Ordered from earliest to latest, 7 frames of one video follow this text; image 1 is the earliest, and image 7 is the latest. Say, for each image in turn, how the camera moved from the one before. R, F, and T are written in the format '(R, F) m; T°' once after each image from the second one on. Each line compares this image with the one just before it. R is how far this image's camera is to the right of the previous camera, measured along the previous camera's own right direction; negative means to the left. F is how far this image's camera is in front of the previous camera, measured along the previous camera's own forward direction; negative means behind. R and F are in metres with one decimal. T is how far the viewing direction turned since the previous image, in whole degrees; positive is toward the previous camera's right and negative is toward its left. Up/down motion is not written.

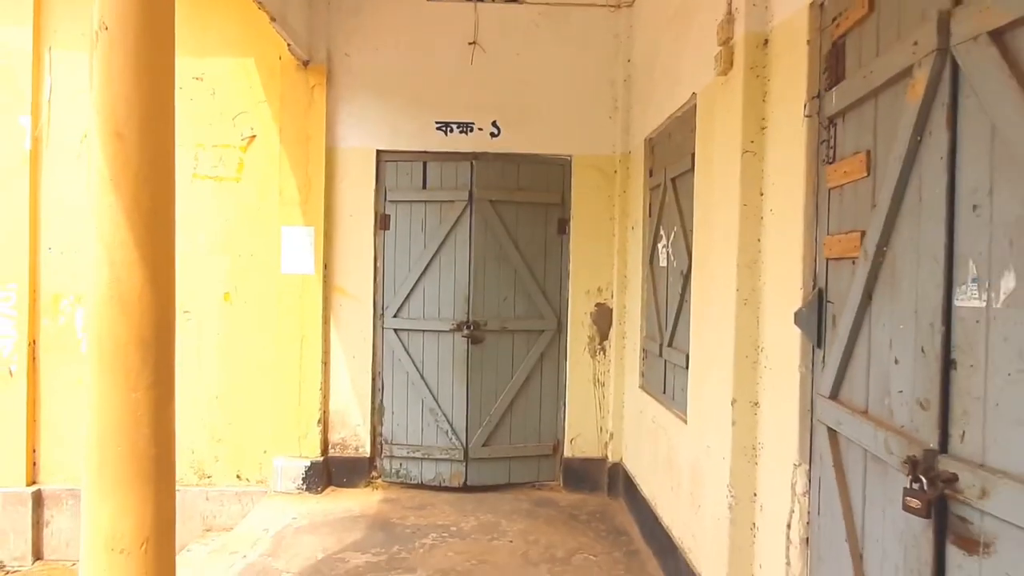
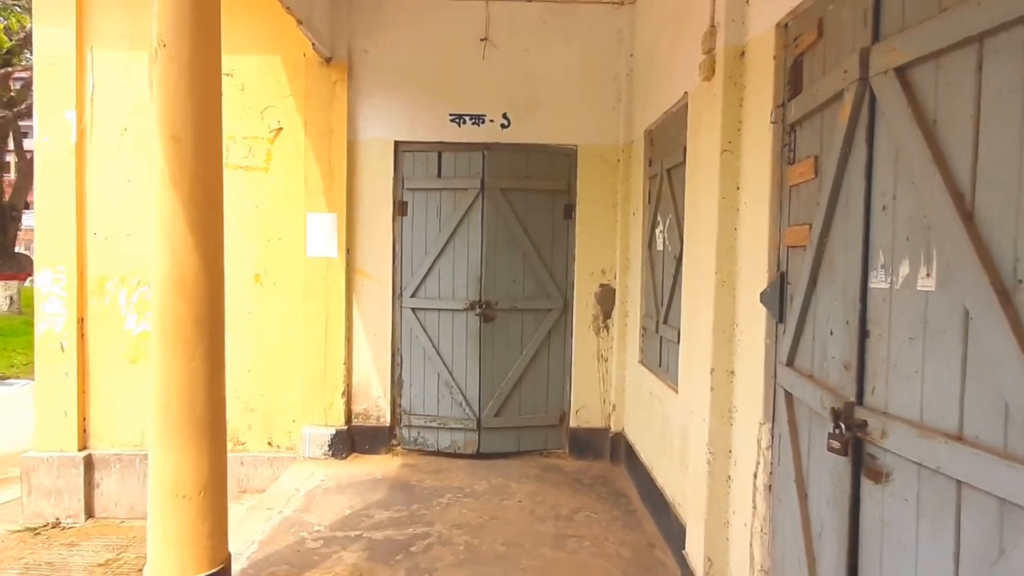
(0.0, -0.3) m; -1°
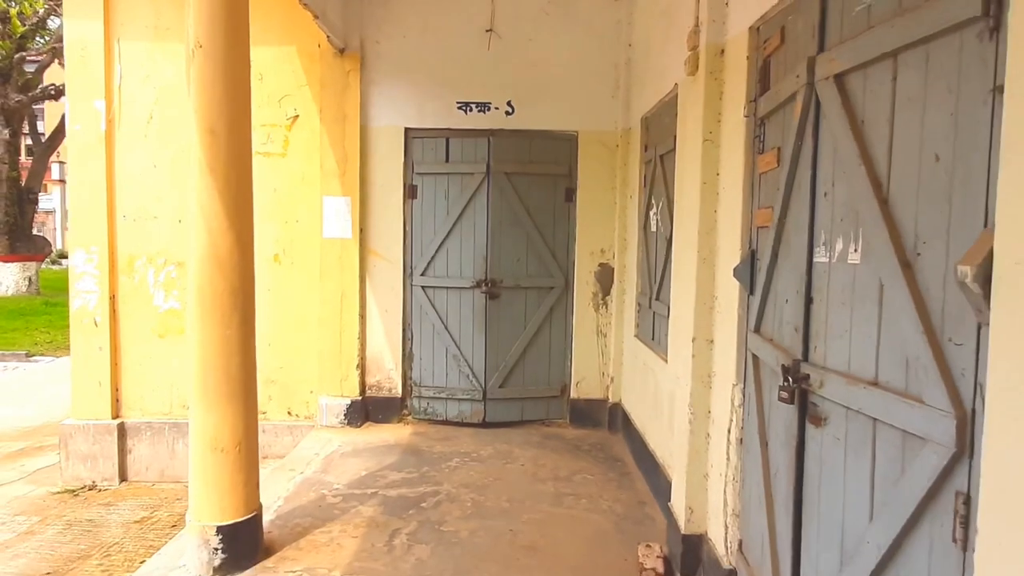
(0.0, -0.3) m; -1°
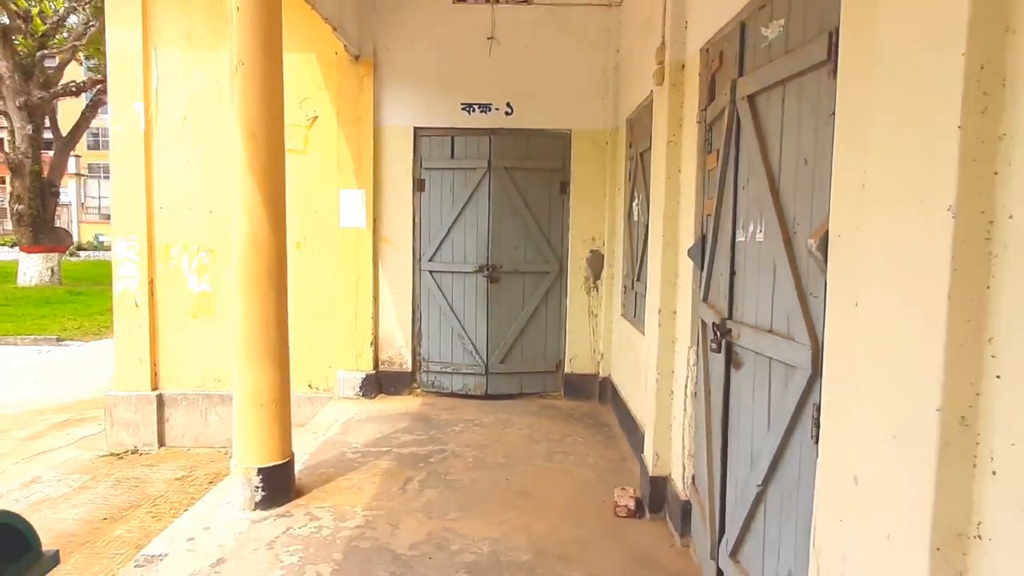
(+0.1, -0.5) m; -1°
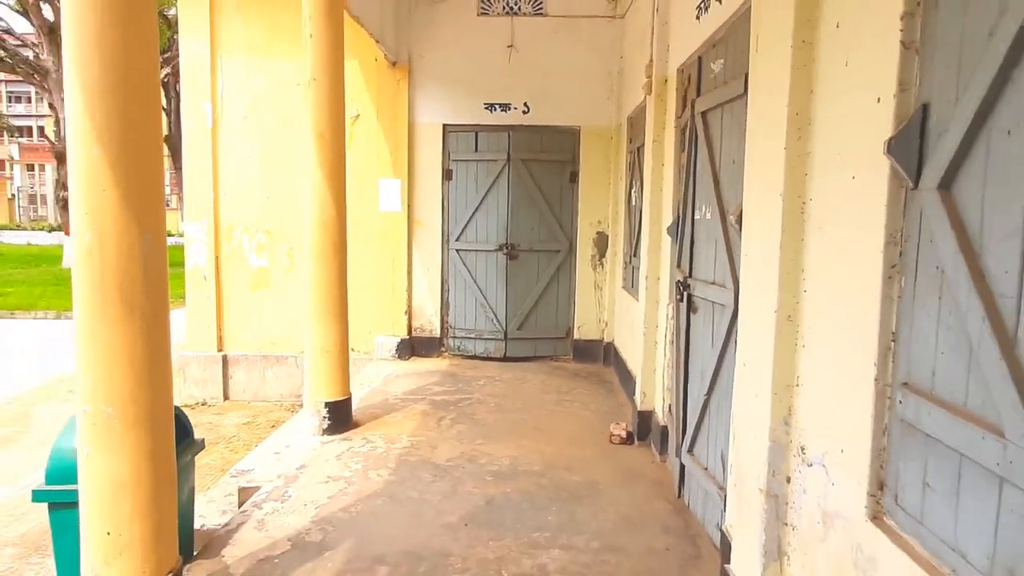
(0.0, -0.8) m; -1°
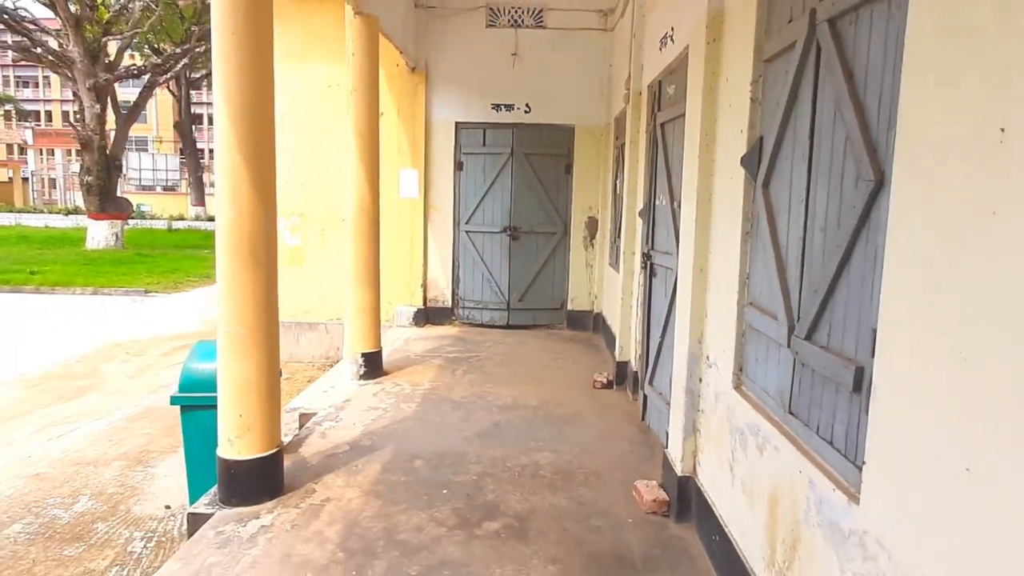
(0.0, -1.0) m; 0°
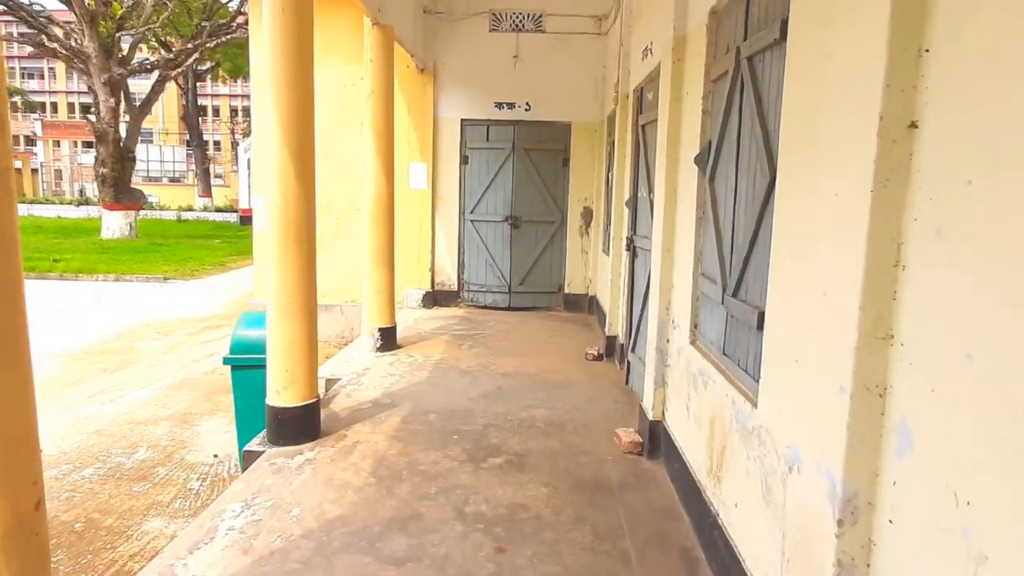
(0.0, -0.6) m; 0°
